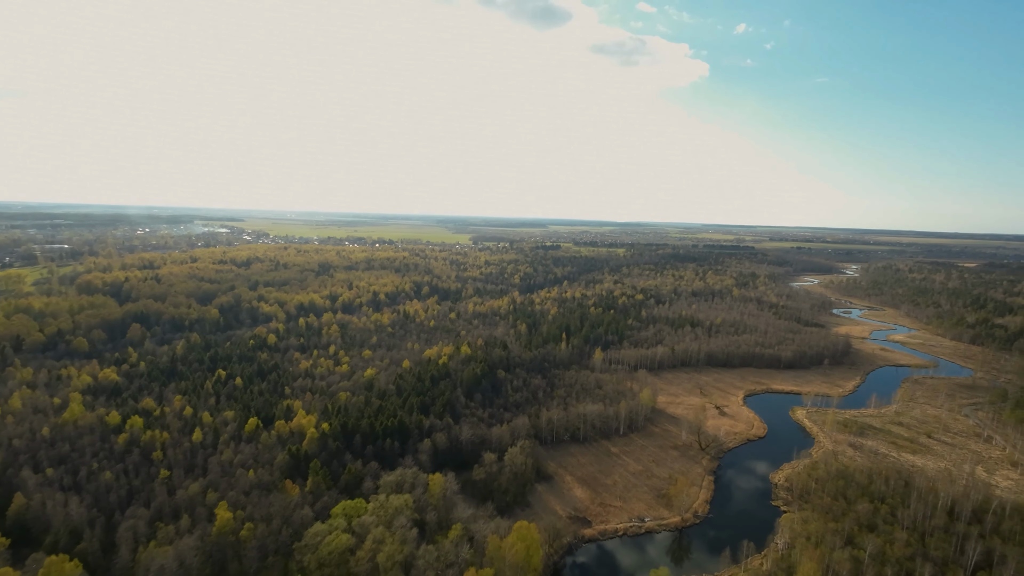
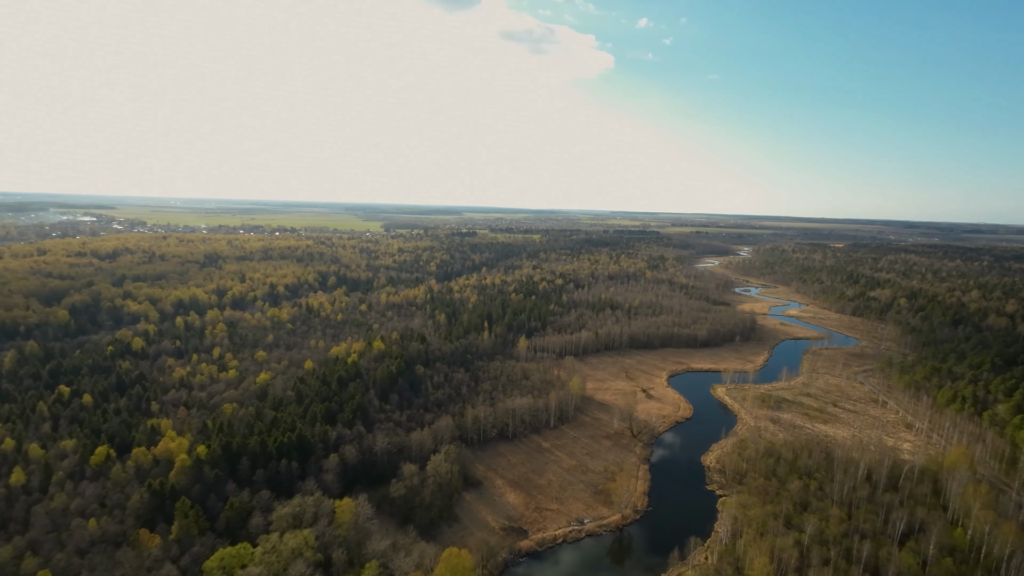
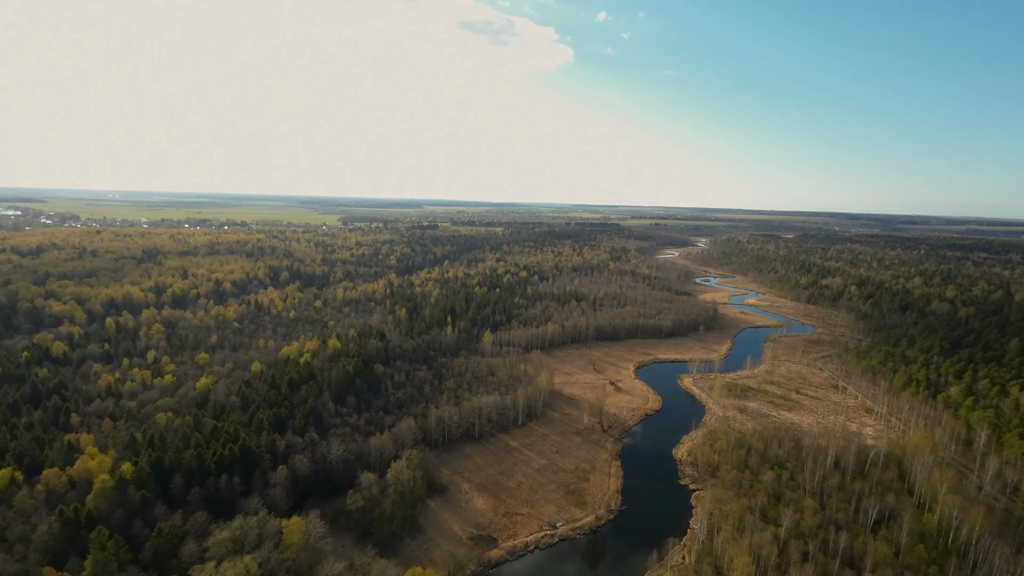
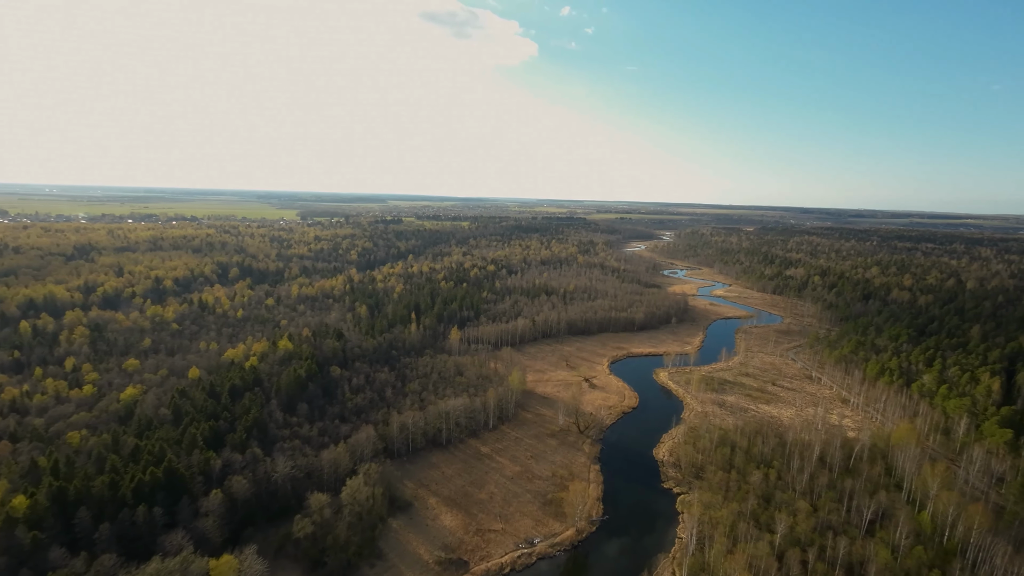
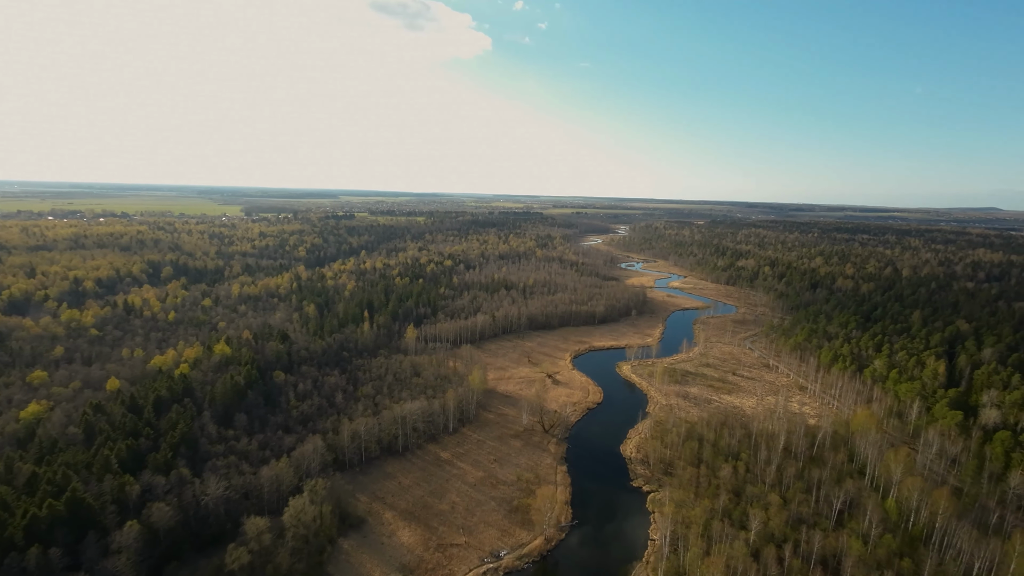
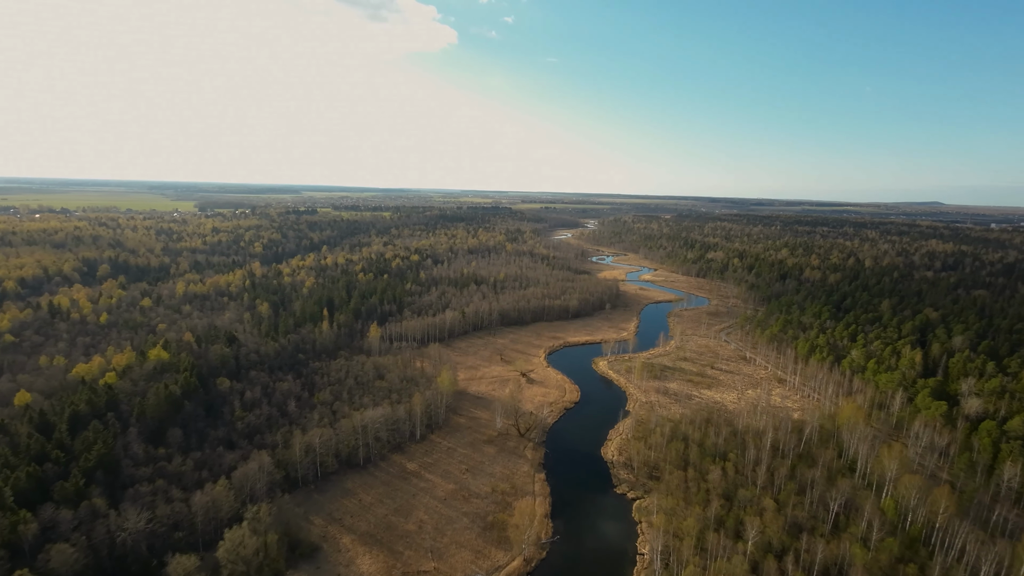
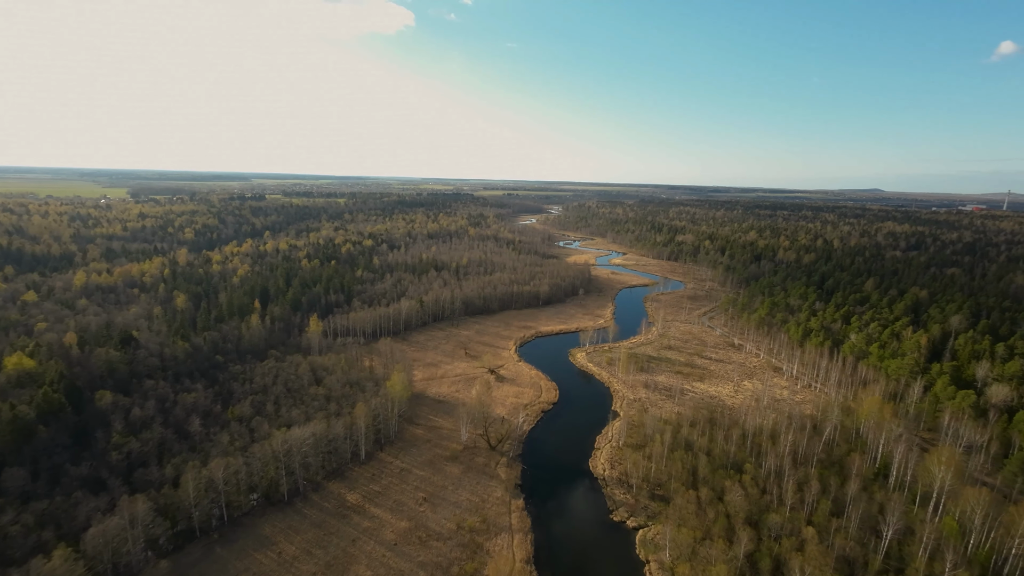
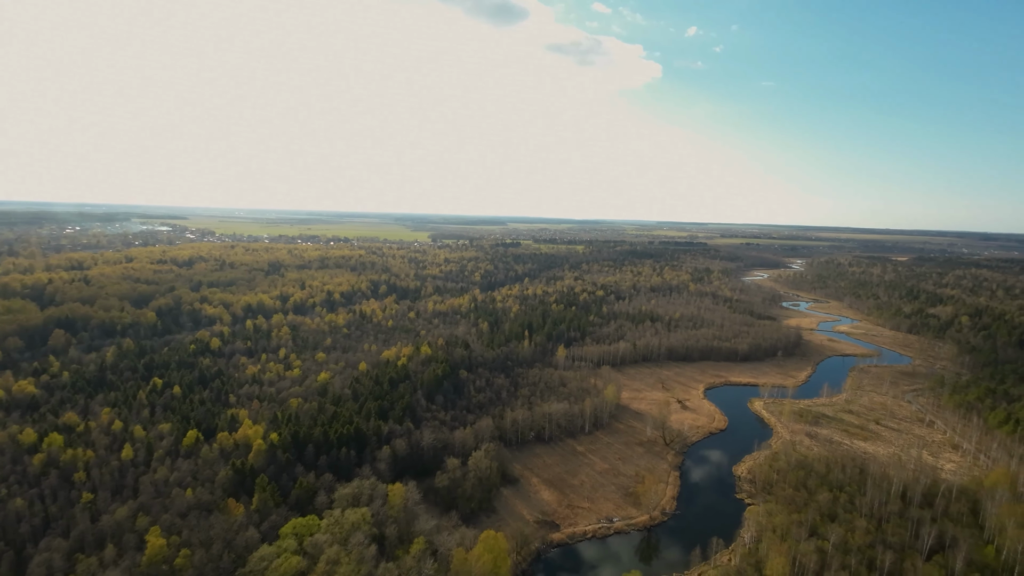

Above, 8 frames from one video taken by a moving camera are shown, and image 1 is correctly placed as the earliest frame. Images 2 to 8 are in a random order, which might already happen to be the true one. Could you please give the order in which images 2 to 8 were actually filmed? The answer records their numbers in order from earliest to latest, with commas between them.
8, 2, 3, 4, 5, 6, 7
